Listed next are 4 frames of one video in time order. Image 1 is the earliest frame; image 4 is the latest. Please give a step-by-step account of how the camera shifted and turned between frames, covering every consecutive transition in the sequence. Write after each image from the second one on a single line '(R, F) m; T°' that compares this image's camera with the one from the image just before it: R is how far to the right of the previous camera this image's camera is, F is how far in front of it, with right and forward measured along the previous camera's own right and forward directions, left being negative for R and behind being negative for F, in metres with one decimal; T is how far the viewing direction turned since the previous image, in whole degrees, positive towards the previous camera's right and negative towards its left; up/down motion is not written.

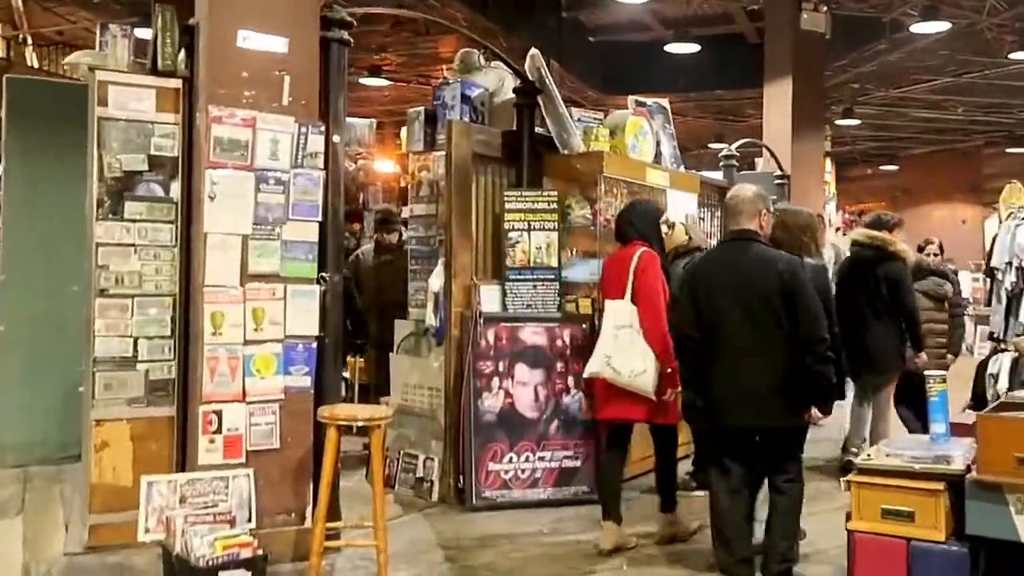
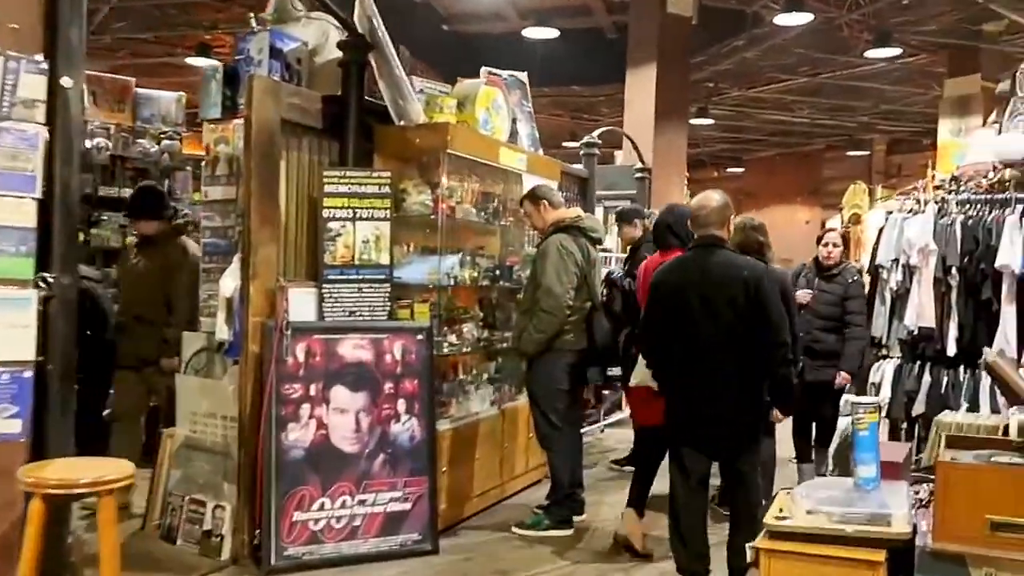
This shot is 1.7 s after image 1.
(+0.1, +0.9) m; +8°
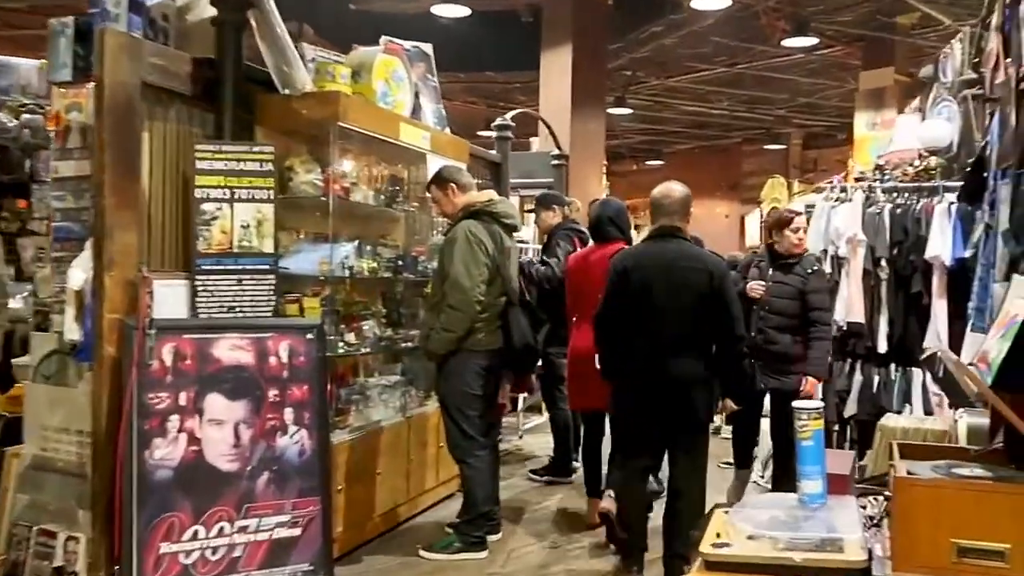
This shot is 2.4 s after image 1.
(0.0, +0.5) m; +5°
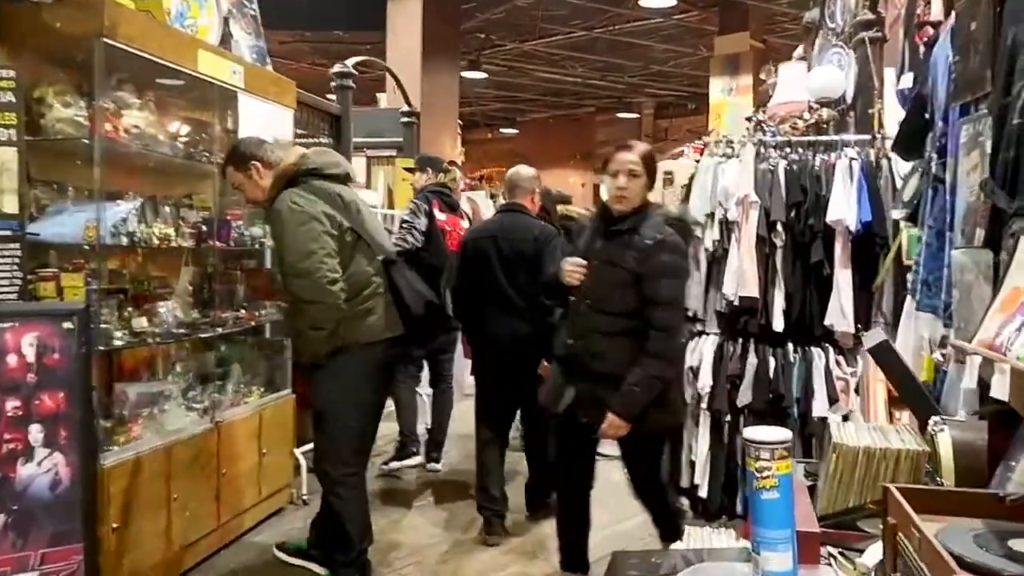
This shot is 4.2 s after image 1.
(0.0, +0.8) m; +8°
